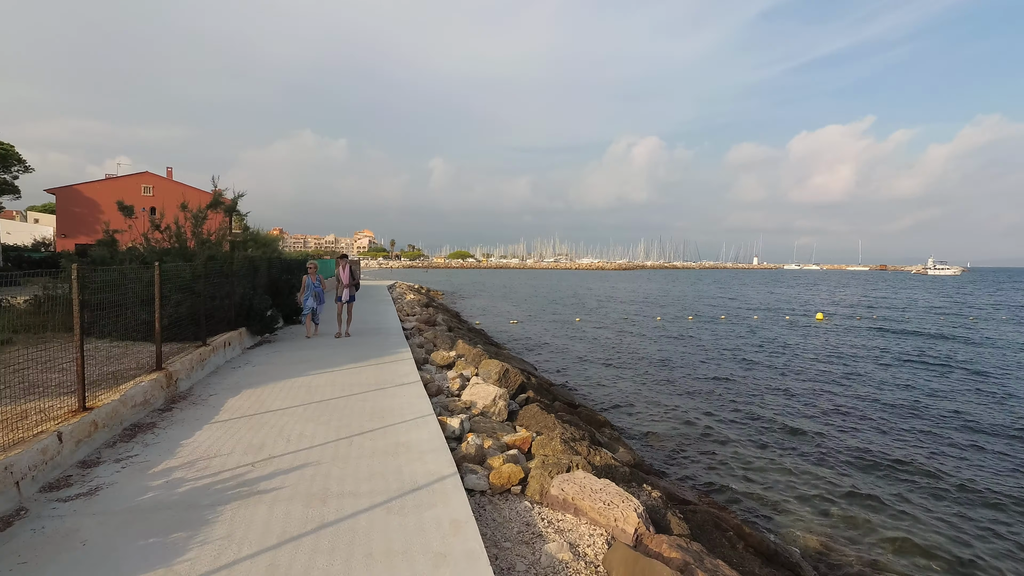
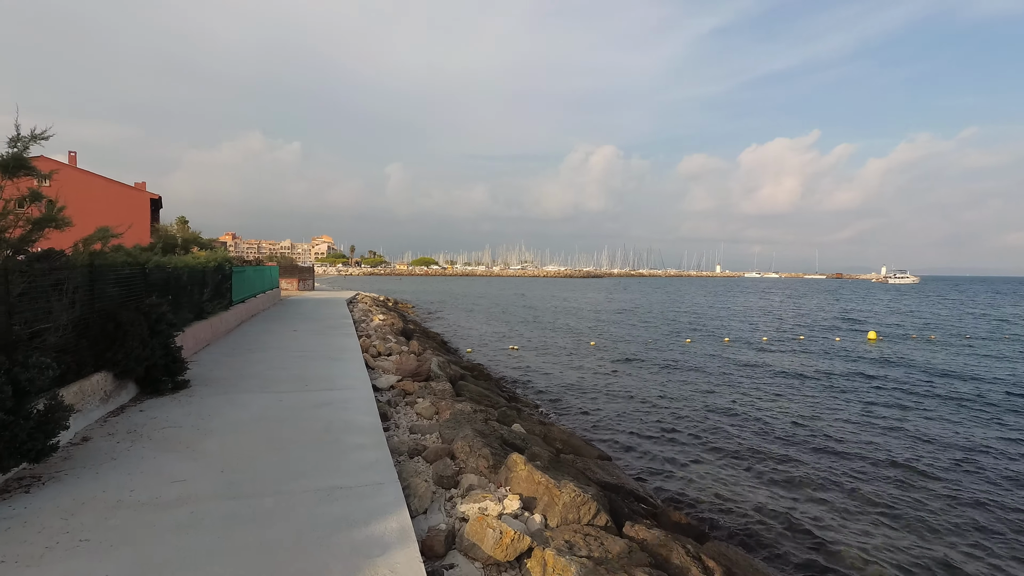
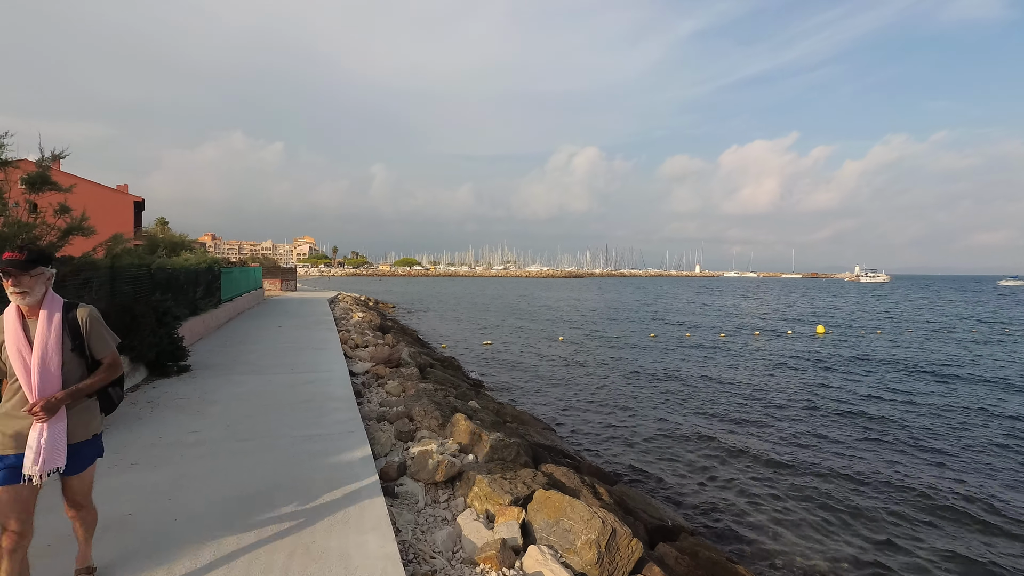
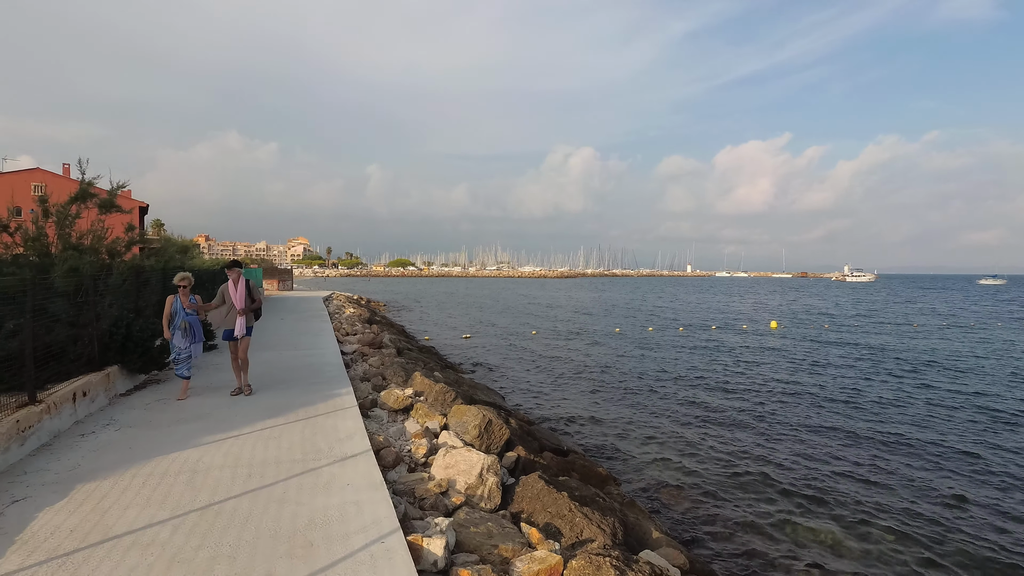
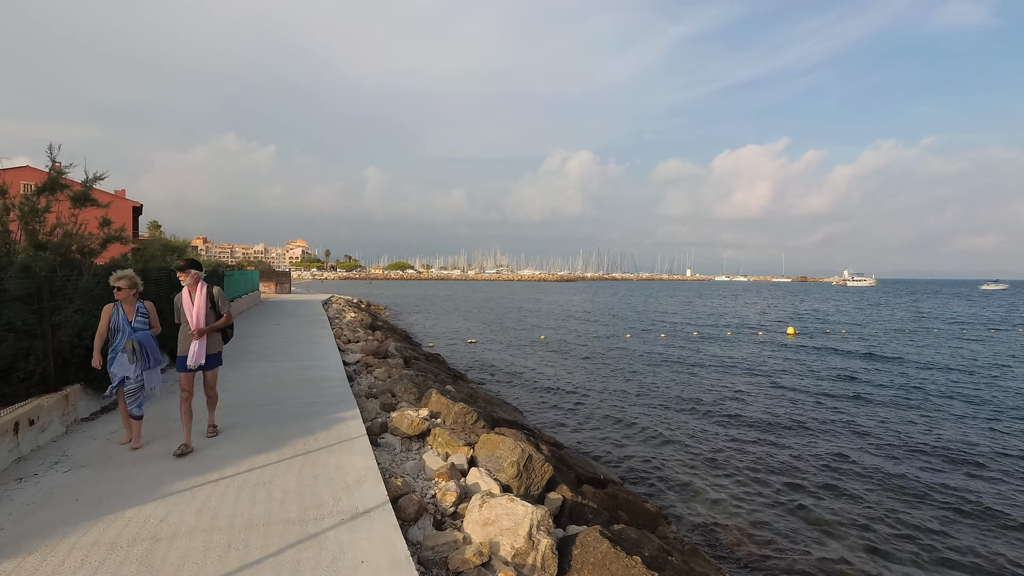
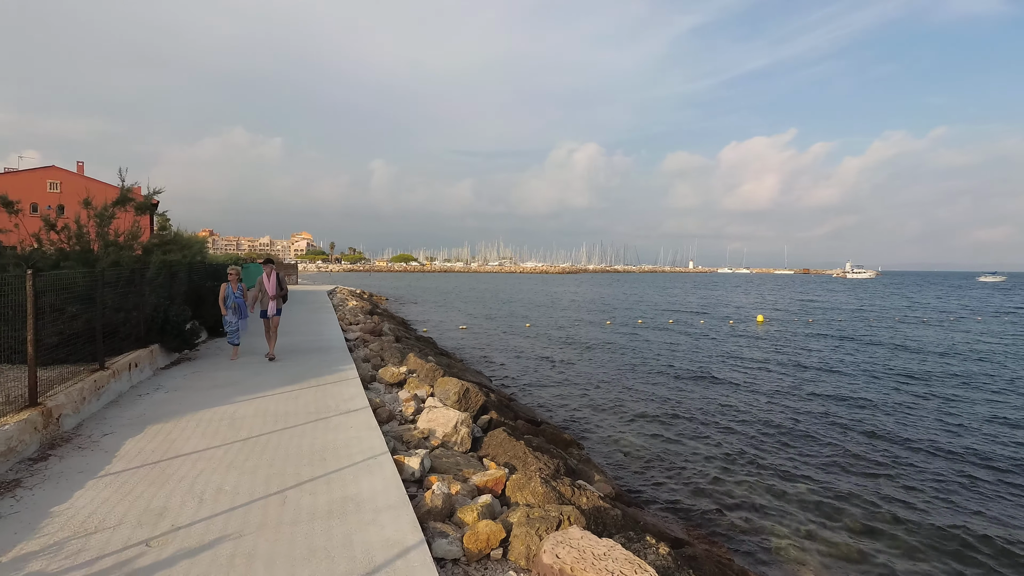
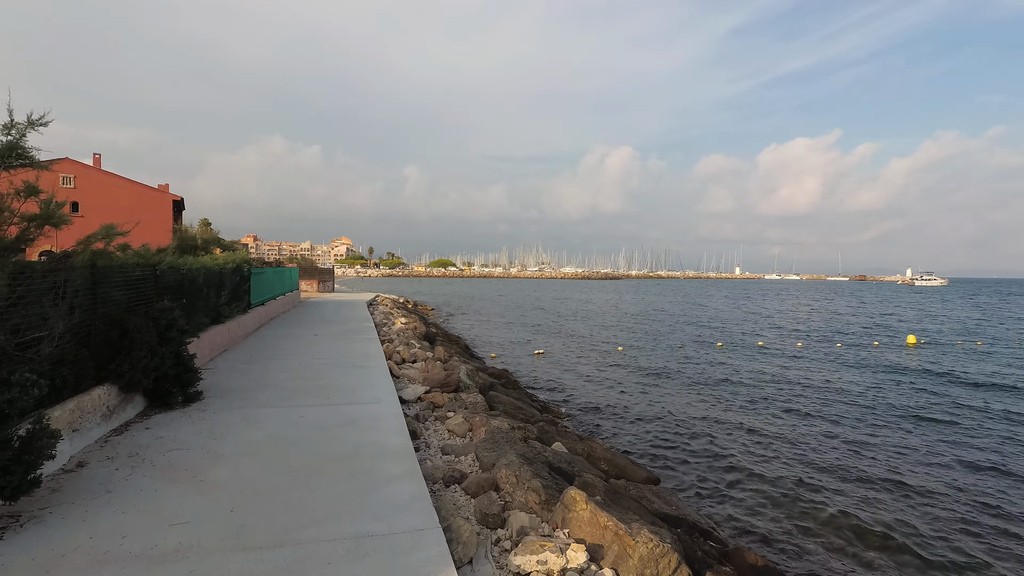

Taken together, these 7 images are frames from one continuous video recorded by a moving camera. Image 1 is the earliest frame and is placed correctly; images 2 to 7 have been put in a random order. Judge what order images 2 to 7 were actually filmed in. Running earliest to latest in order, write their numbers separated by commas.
6, 4, 5, 3, 2, 7
